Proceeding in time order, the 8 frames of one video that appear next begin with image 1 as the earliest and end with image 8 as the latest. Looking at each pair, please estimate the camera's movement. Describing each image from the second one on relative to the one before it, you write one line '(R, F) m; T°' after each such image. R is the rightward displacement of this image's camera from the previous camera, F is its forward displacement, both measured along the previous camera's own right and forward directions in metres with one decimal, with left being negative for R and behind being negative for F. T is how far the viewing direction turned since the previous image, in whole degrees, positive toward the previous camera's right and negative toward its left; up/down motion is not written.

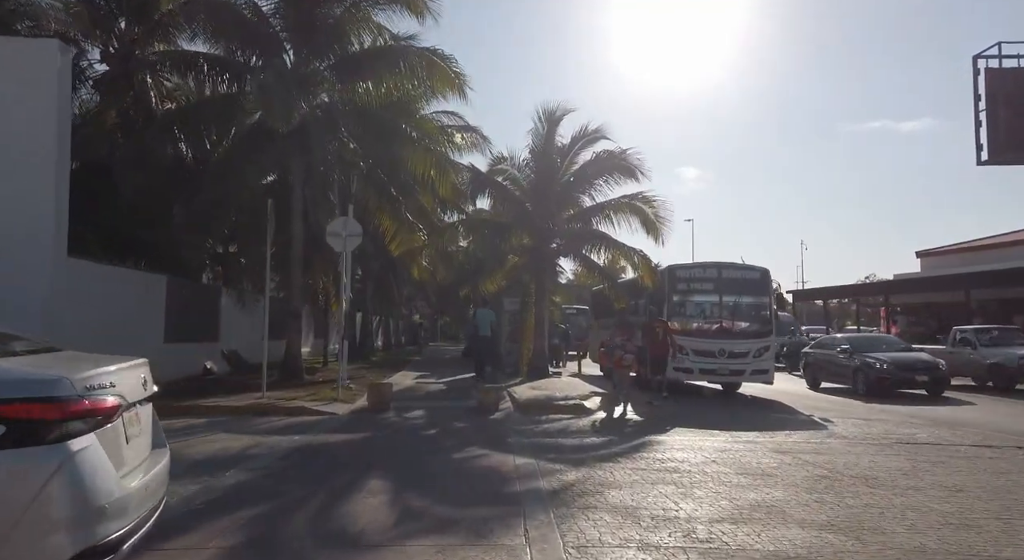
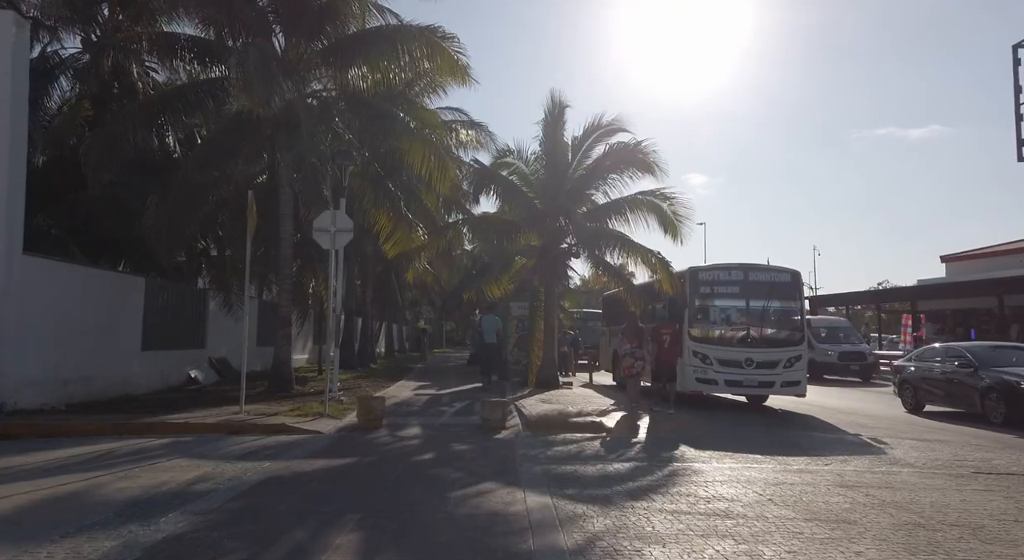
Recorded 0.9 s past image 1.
(0.0, +1.4) m; -1°
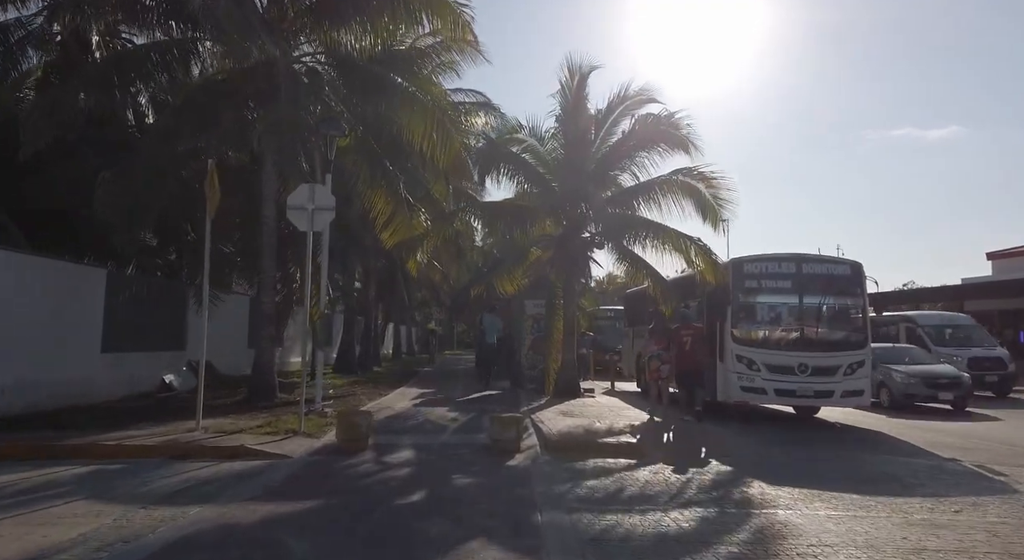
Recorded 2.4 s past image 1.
(0.0, +2.1) m; -1°
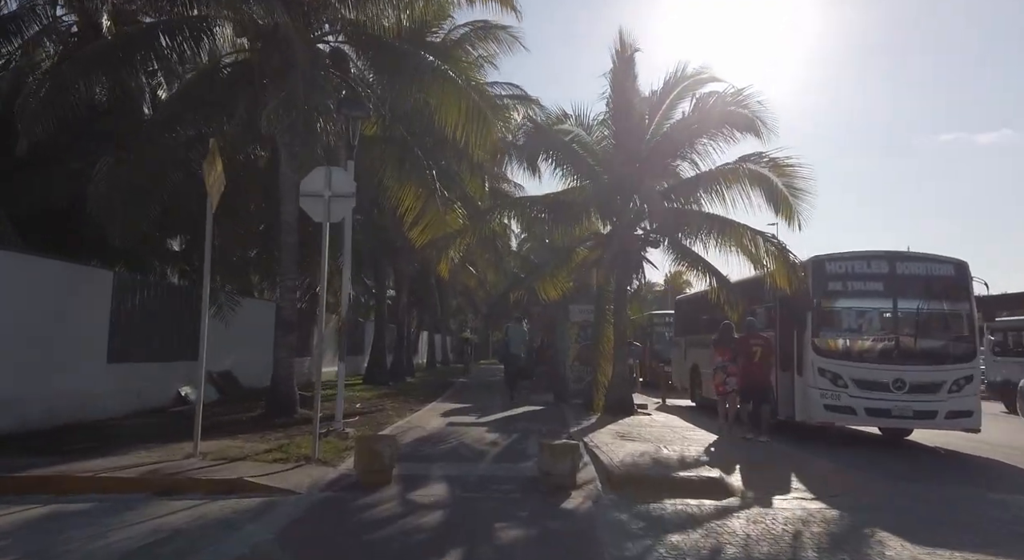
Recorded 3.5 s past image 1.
(-0.2, +1.6) m; -3°
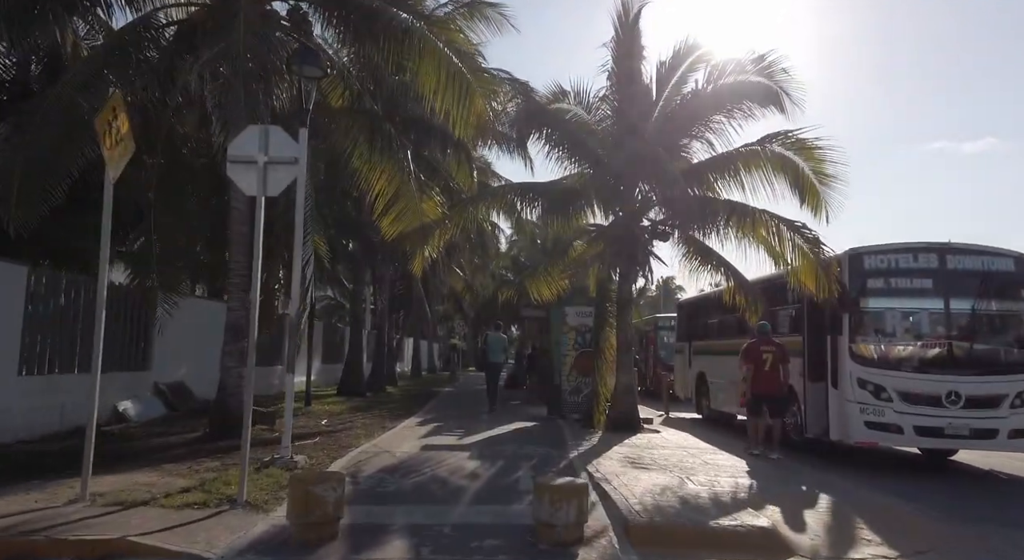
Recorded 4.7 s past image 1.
(0.0, +1.8) m; +1°
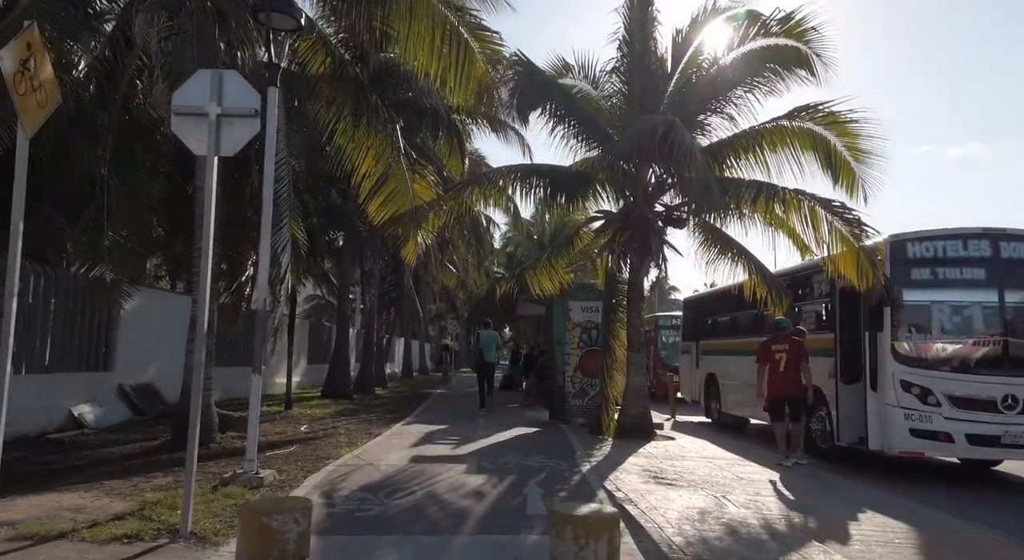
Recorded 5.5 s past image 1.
(-0.1, +1.2) m; +1°
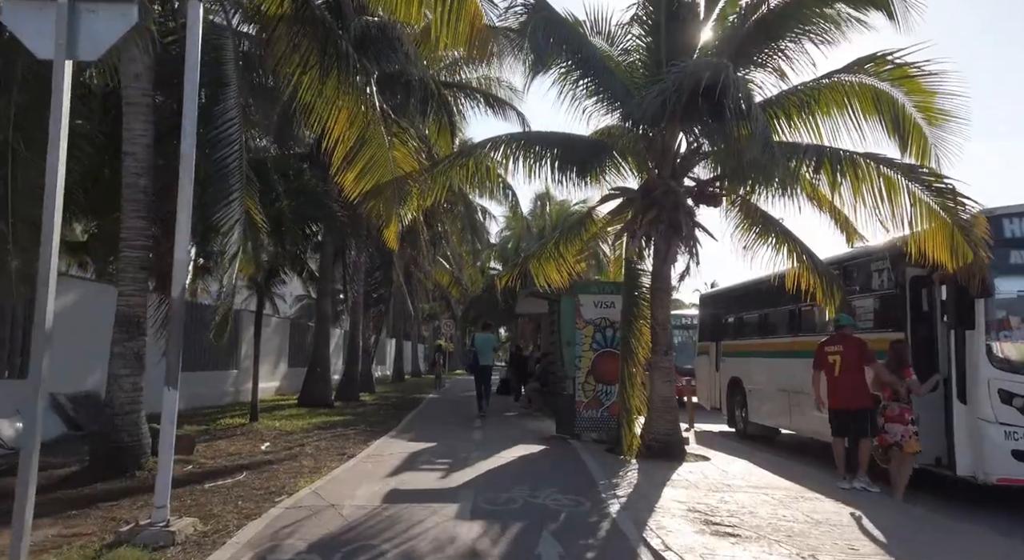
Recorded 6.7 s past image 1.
(-0.1, +1.8) m; 0°
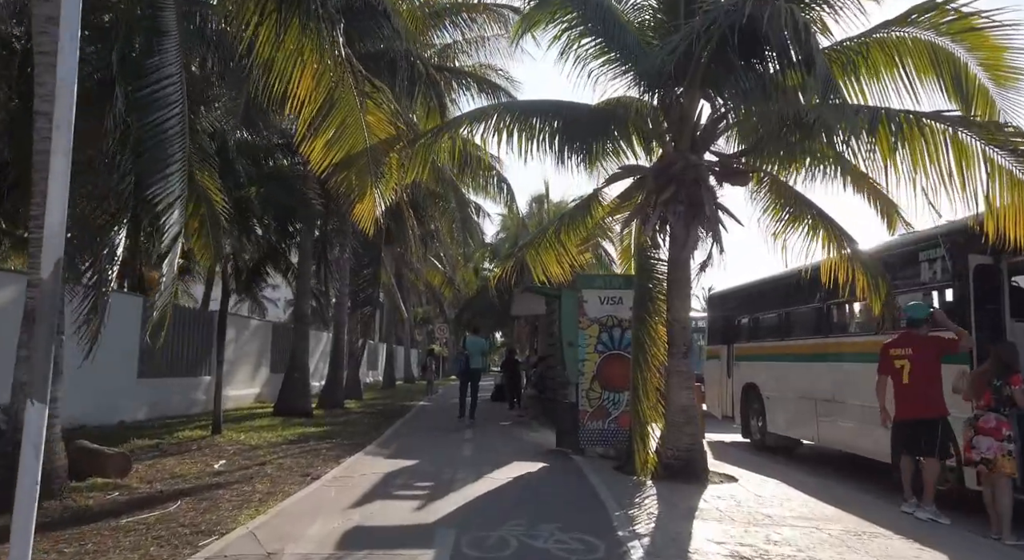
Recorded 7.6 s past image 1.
(0.0, +1.3) m; 0°
